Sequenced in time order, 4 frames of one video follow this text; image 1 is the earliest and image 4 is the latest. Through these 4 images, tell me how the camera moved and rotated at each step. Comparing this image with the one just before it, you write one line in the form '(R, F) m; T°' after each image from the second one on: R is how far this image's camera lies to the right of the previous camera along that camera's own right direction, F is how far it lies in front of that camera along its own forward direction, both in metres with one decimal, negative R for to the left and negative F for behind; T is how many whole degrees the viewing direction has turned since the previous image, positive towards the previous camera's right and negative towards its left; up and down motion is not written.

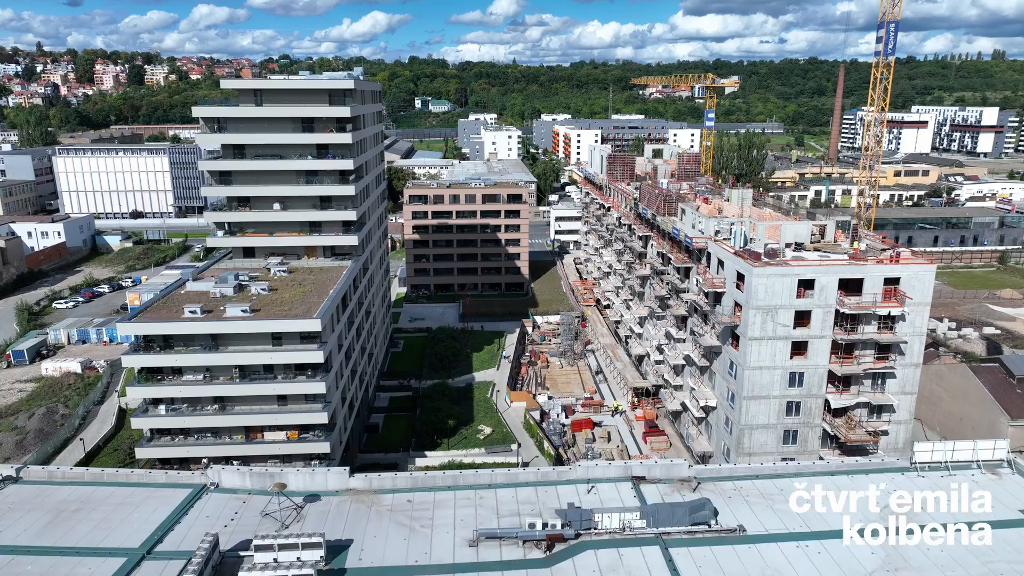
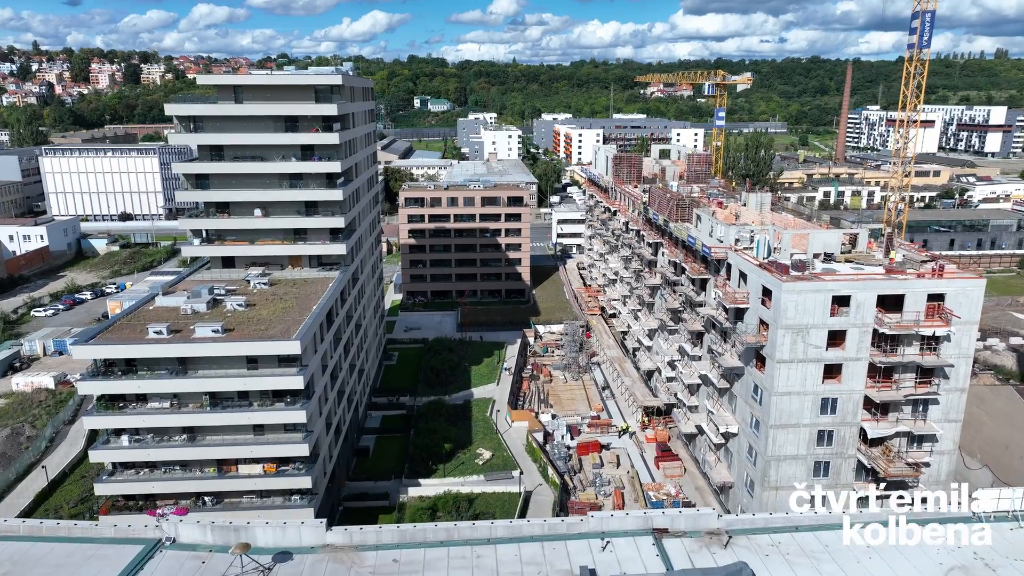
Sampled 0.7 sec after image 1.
(-0.1, +3.9) m; 0°
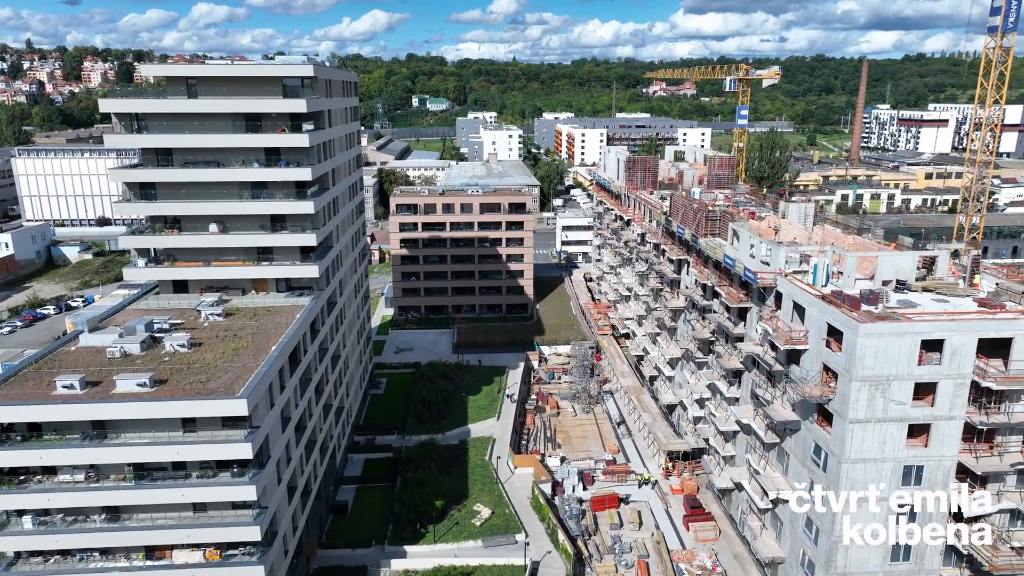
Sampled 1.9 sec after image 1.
(-0.2, +7.3) m; 0°
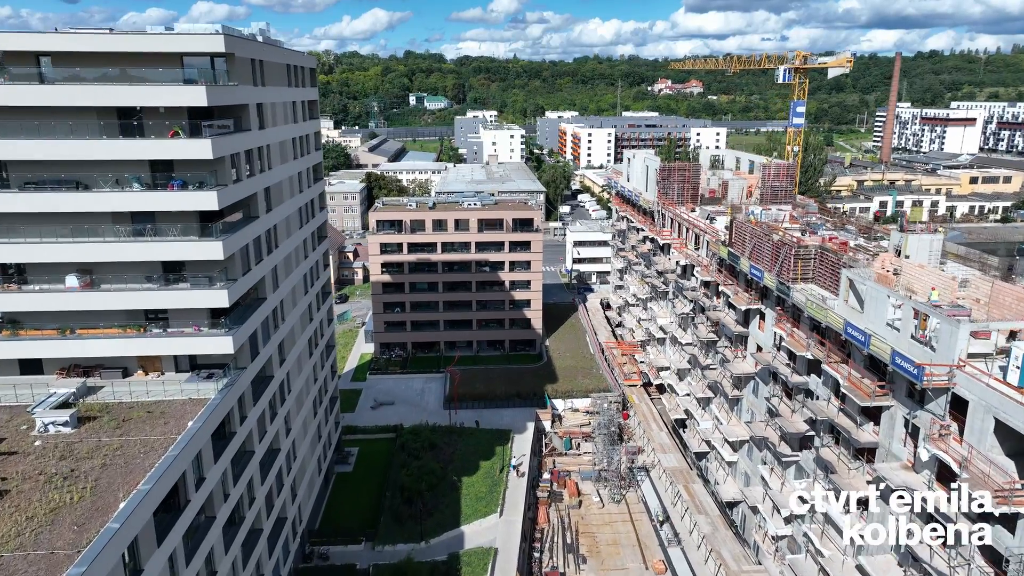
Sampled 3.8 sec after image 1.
(-0.4, +13.2) m; 0°
